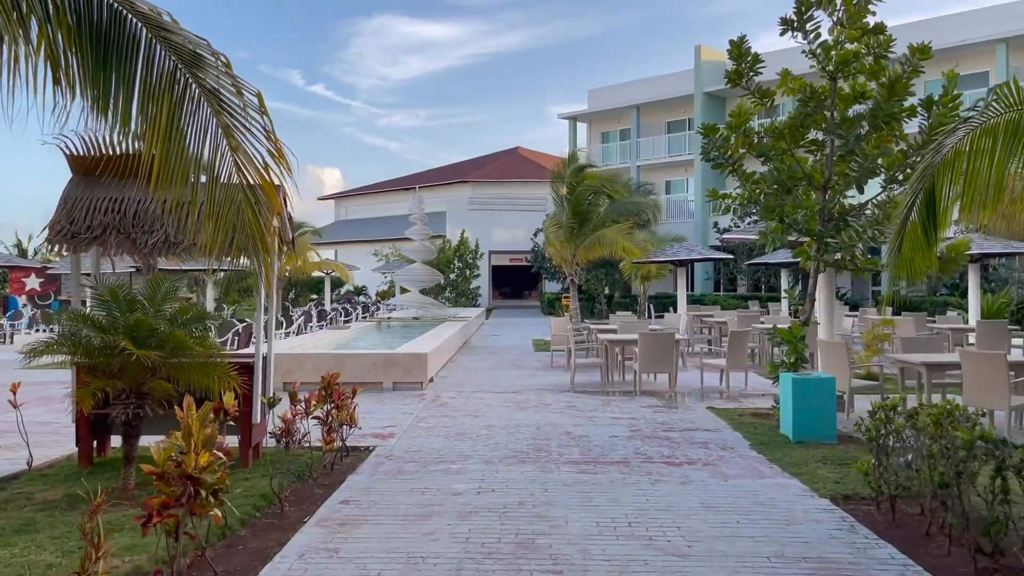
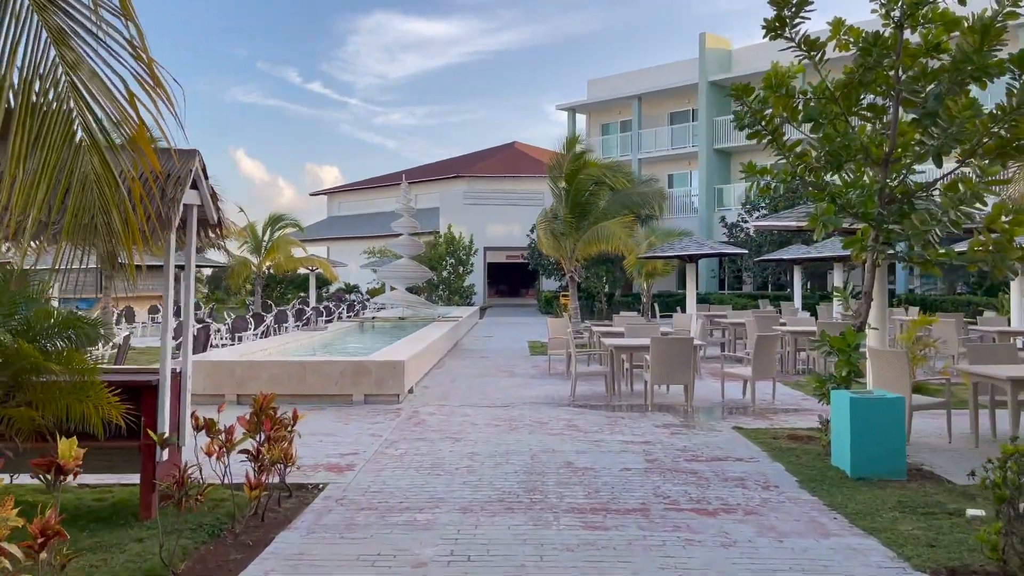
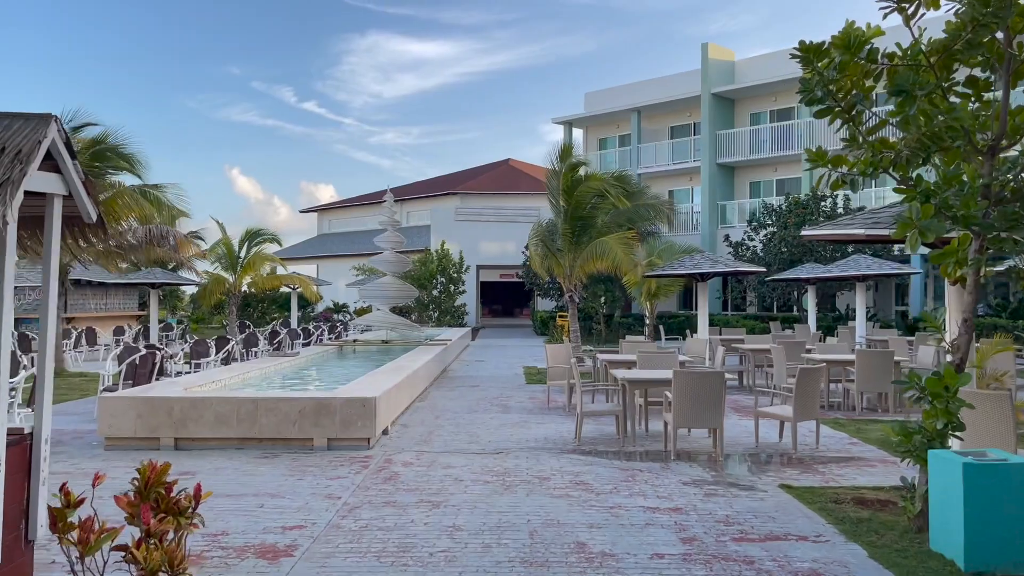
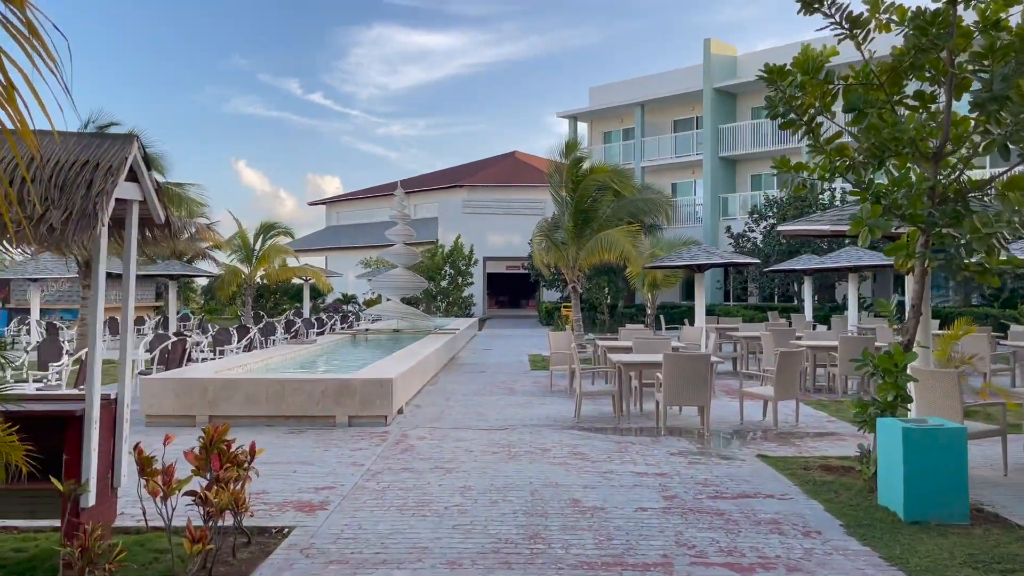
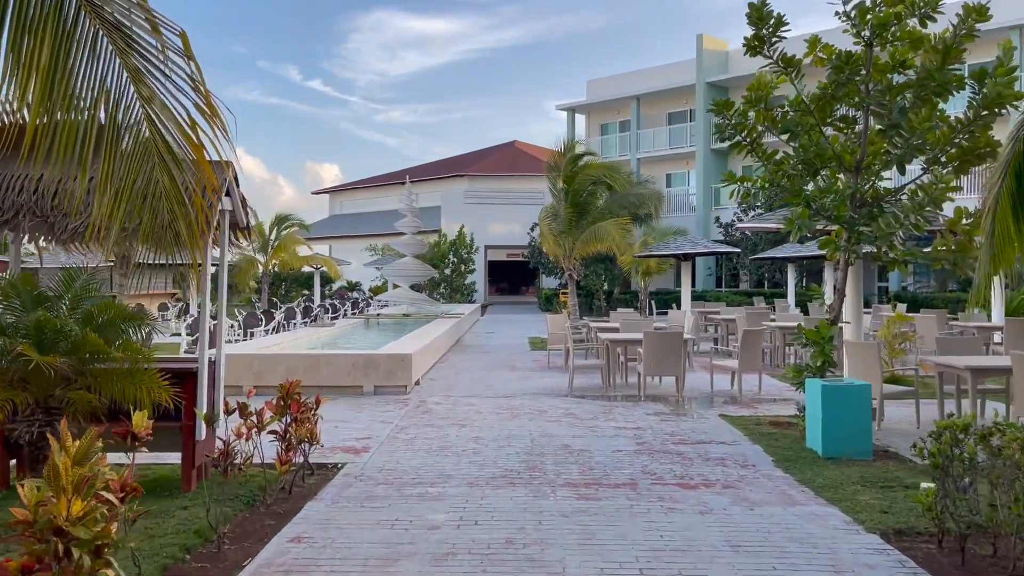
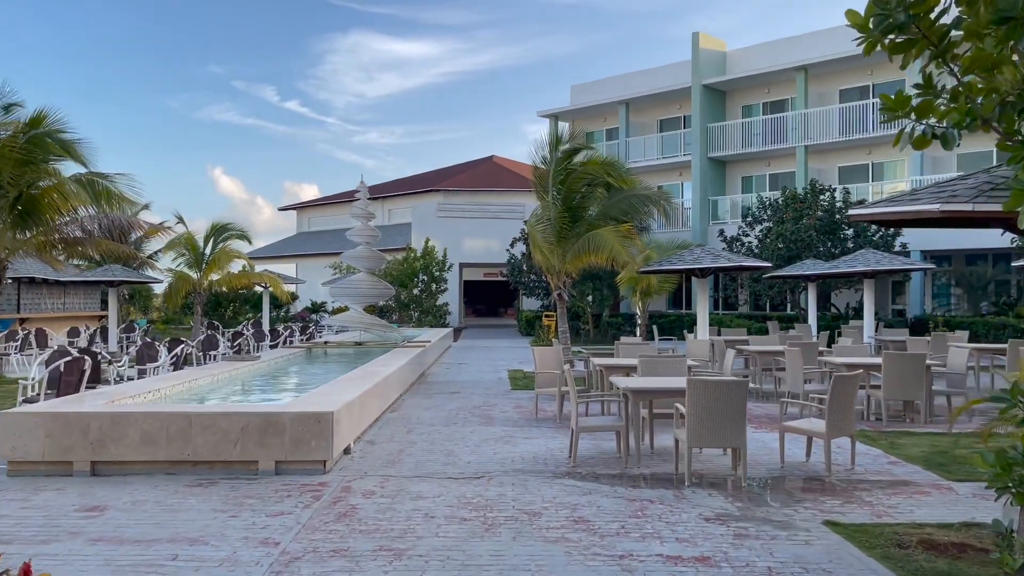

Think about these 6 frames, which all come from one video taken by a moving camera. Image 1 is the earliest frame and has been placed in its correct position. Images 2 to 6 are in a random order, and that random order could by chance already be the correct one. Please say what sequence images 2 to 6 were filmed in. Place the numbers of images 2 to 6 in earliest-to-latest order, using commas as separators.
5, 2, 4, 3, 6
